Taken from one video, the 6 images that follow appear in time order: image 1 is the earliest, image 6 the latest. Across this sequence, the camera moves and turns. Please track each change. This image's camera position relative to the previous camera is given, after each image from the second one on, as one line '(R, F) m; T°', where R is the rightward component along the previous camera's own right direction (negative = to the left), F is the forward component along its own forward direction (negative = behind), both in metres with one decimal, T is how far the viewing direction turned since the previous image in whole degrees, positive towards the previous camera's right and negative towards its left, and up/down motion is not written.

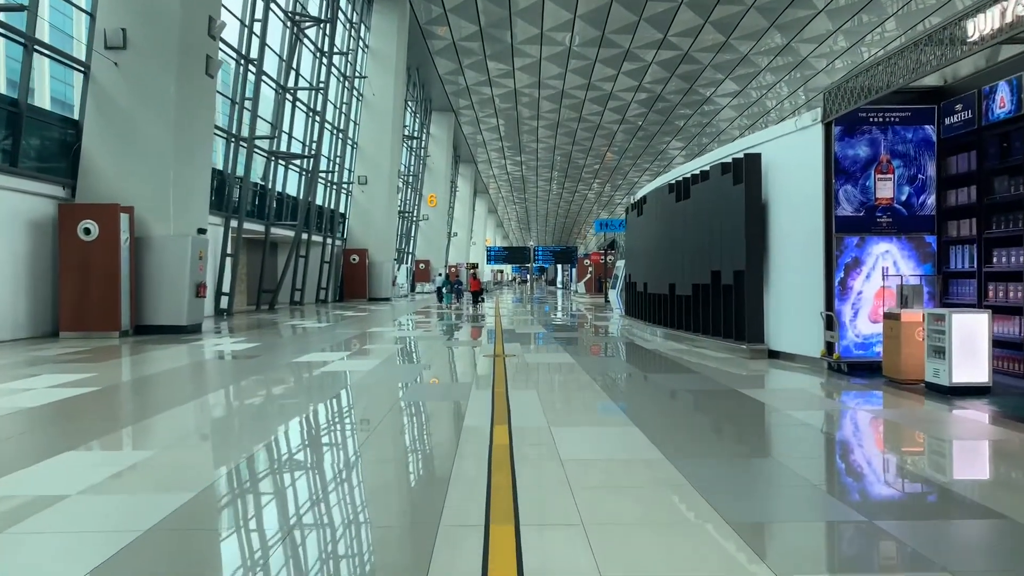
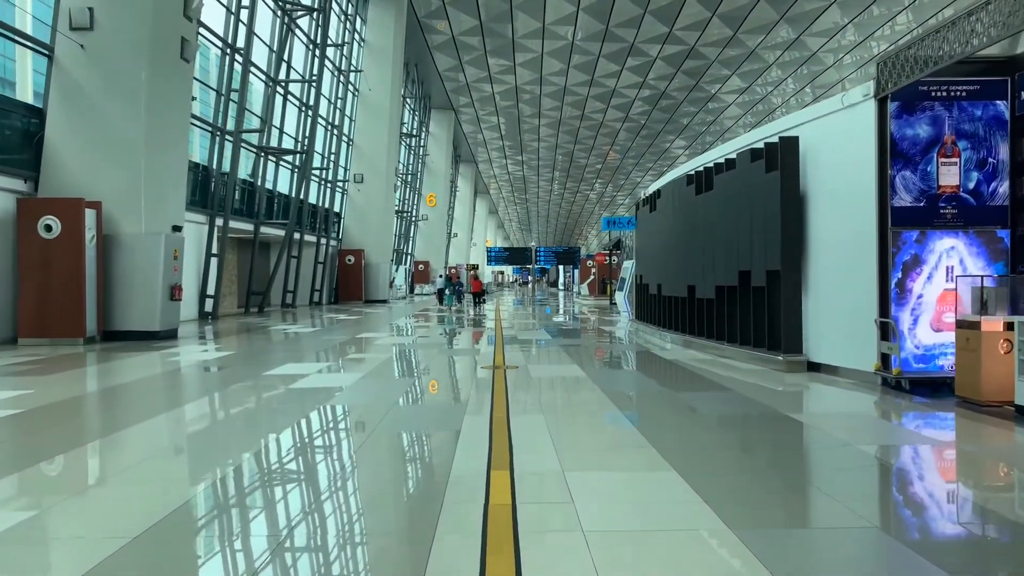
(0.0, +1.1) m; 0°
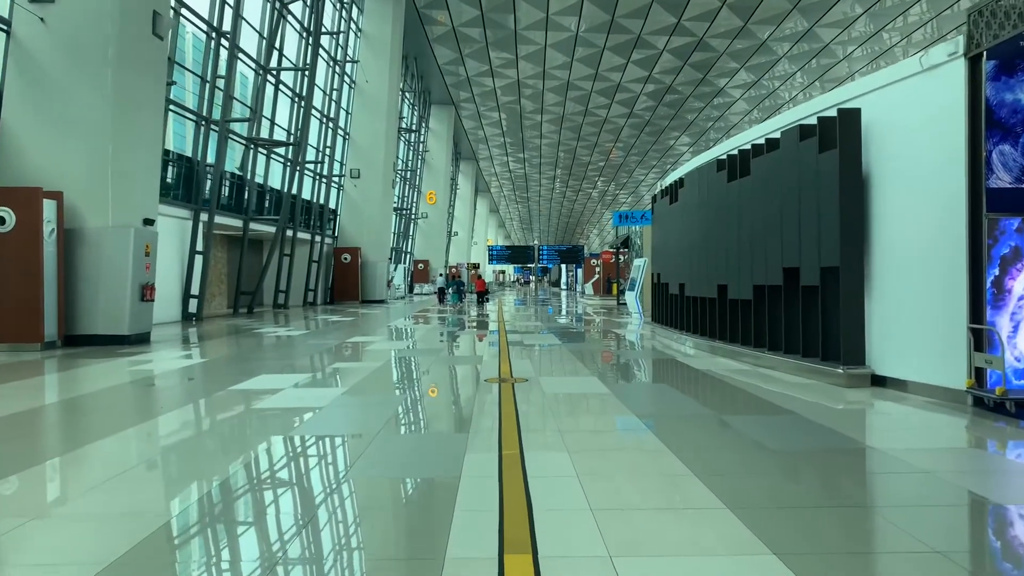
(-0.1, +1.2) m; 0°
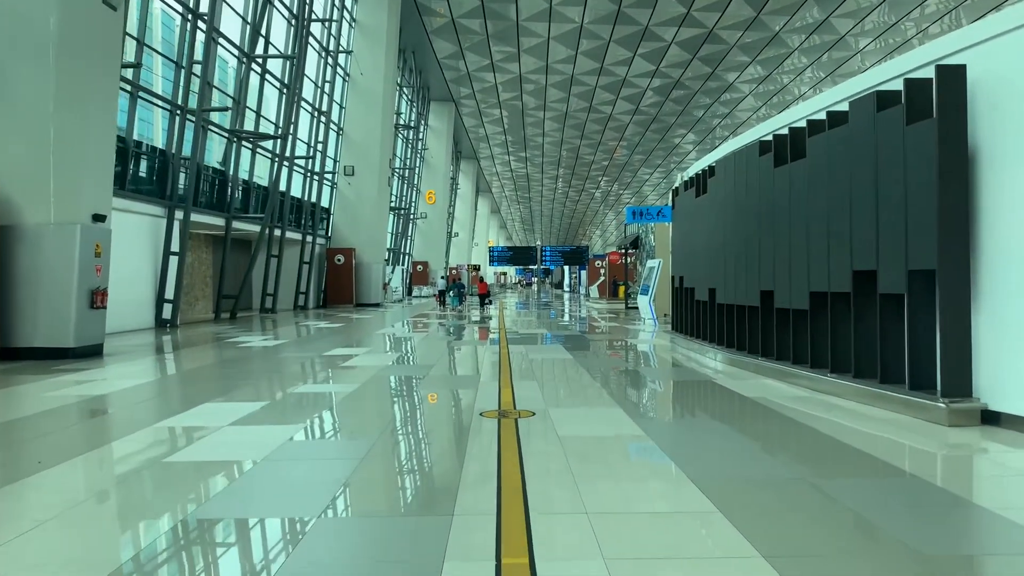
(0.0, +1.5) m; 0°
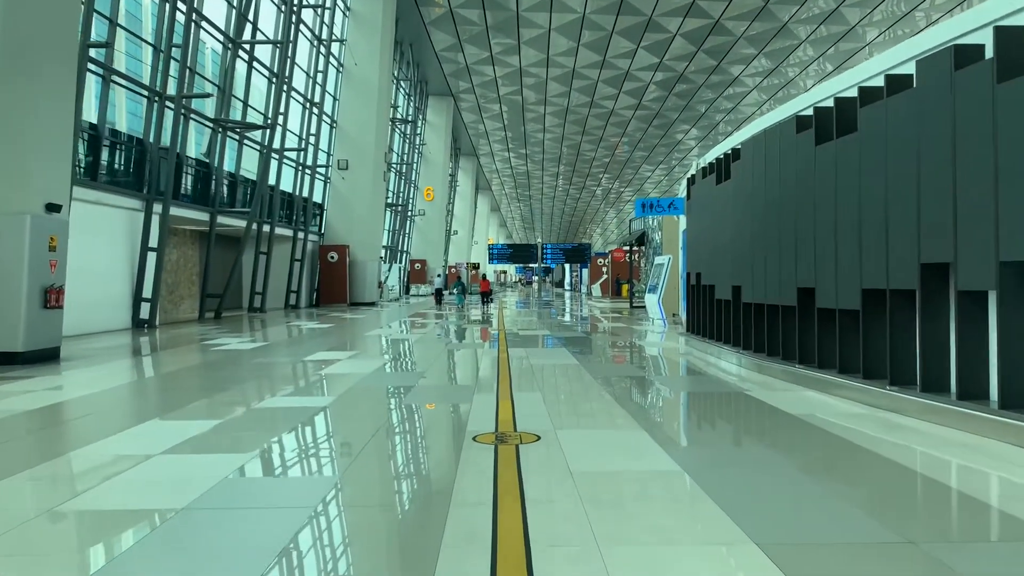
(0.0, +1.0) m; 0°
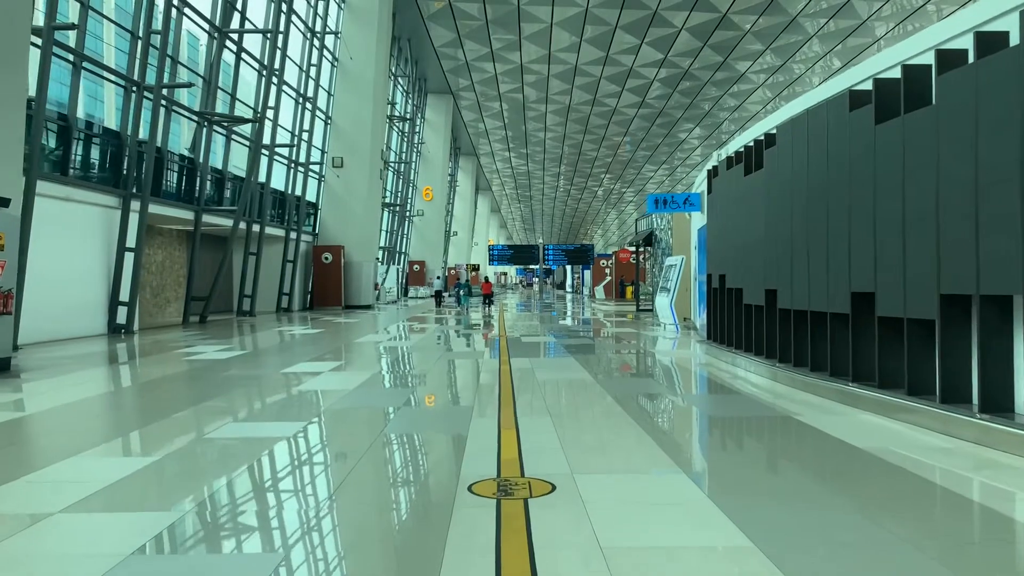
(0.0, +1.0) m; 0°
